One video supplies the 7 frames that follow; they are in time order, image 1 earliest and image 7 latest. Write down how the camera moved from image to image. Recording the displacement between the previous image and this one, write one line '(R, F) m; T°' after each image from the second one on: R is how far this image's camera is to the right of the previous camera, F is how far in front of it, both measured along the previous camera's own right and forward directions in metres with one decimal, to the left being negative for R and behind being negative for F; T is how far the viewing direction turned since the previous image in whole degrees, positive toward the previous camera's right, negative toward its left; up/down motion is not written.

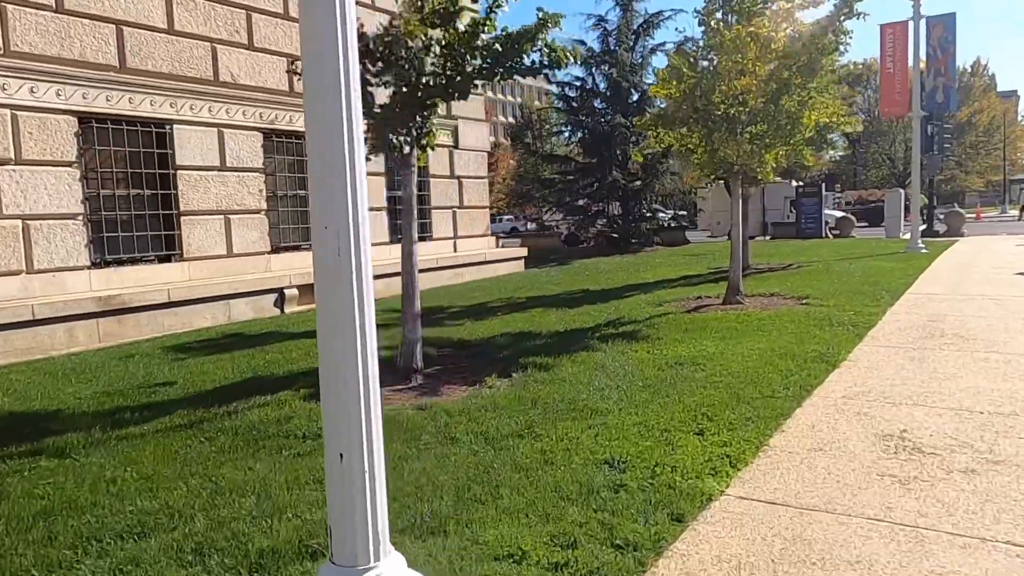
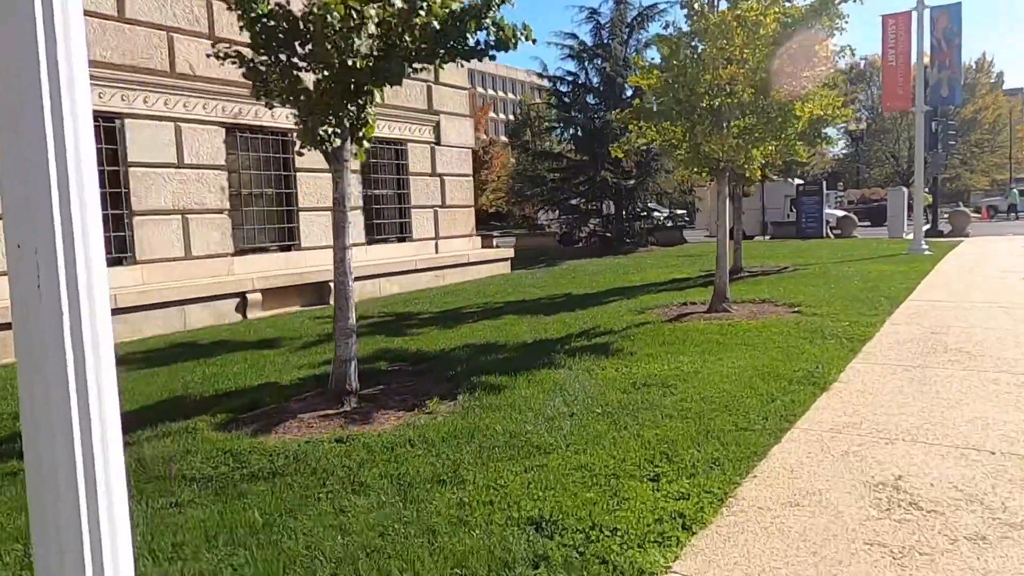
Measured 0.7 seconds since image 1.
(+0.4, +0.7) m; 0°
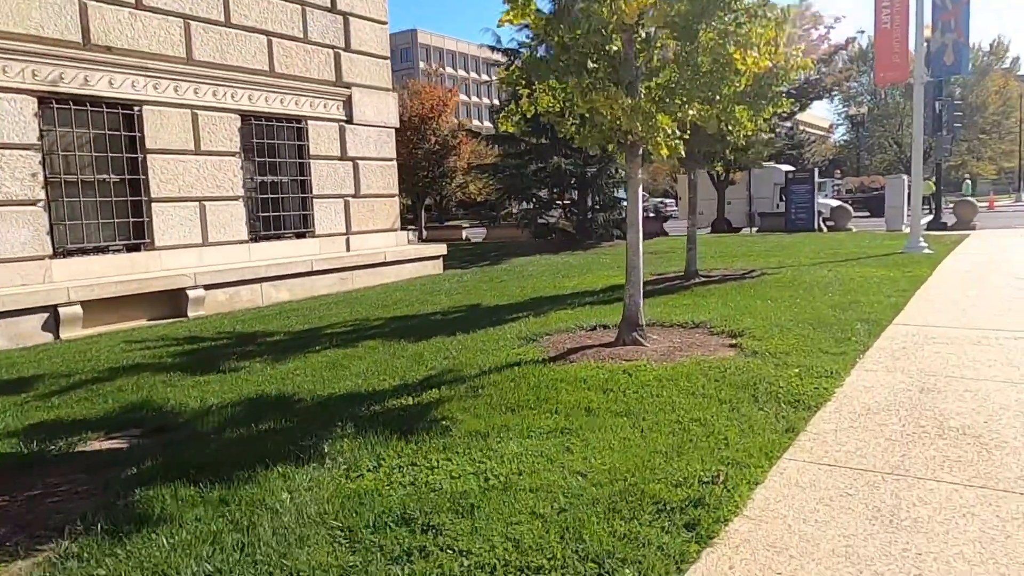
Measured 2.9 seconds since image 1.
(+1.5, +2.6) m; 0°
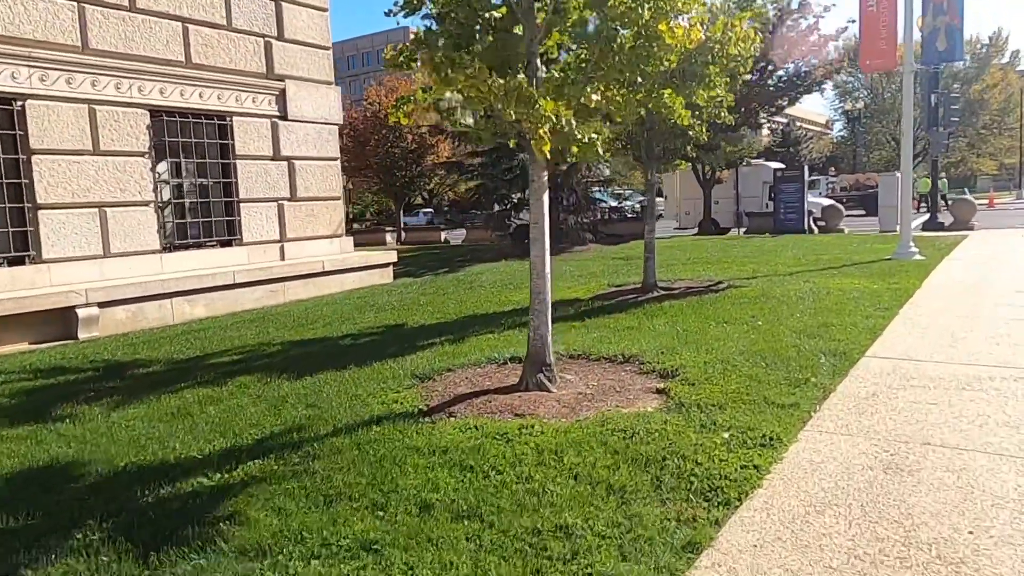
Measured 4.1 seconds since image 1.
(+0.9, +1.3) m; 0°
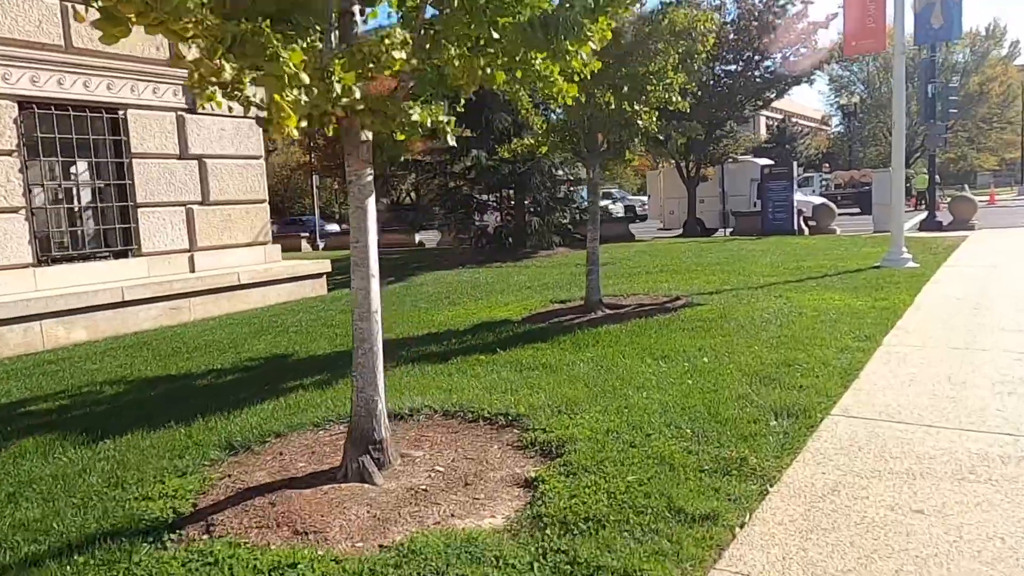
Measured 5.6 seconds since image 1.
(+0.9, +1.5) m; 0°
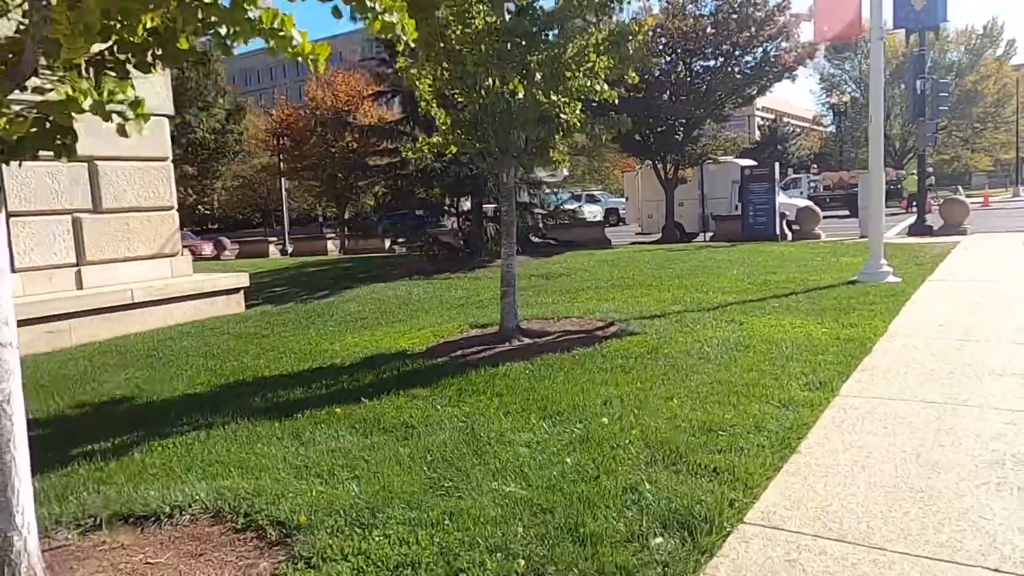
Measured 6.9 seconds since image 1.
(+0.9, +1.3) m; 0°
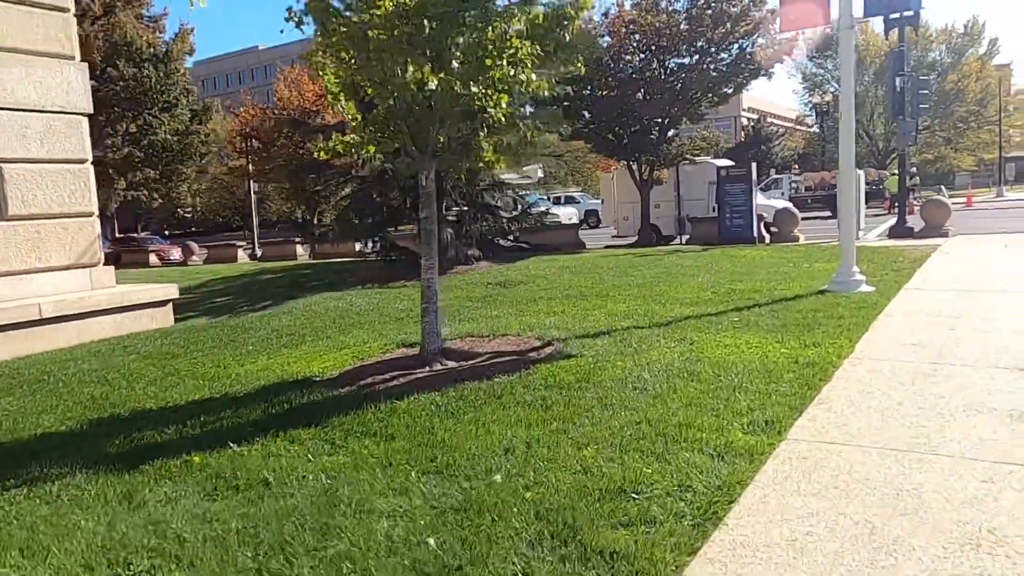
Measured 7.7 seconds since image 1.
(+0.6, +0.8) m; +1°
